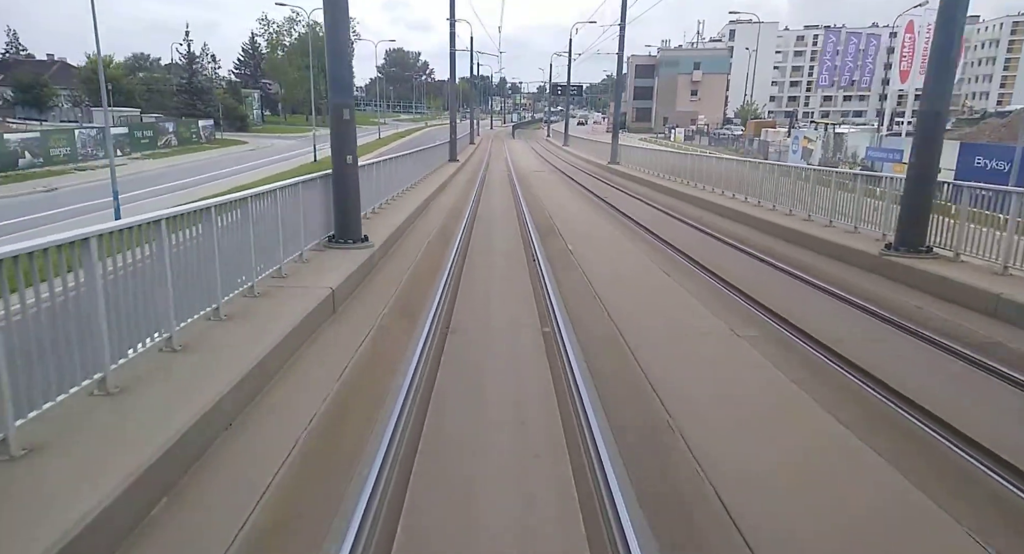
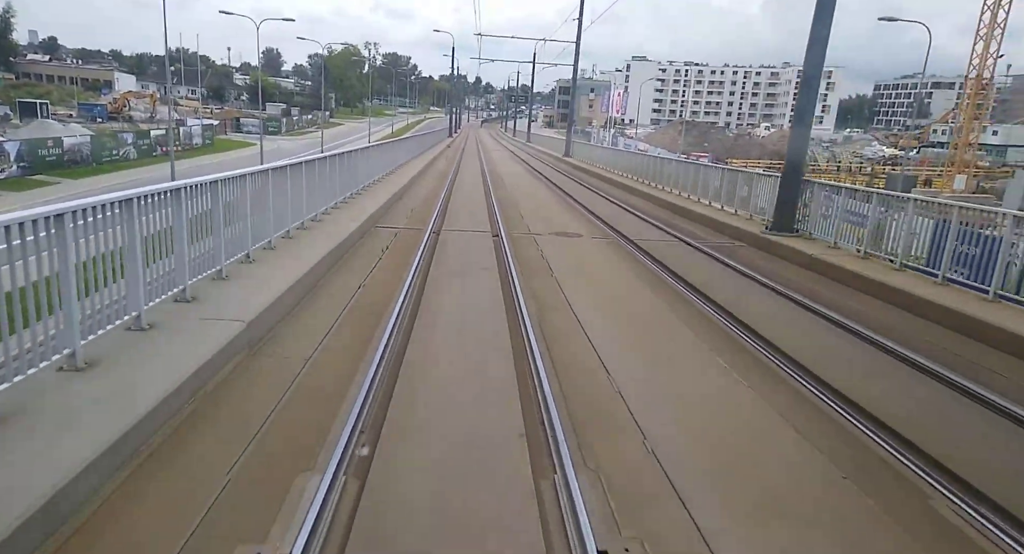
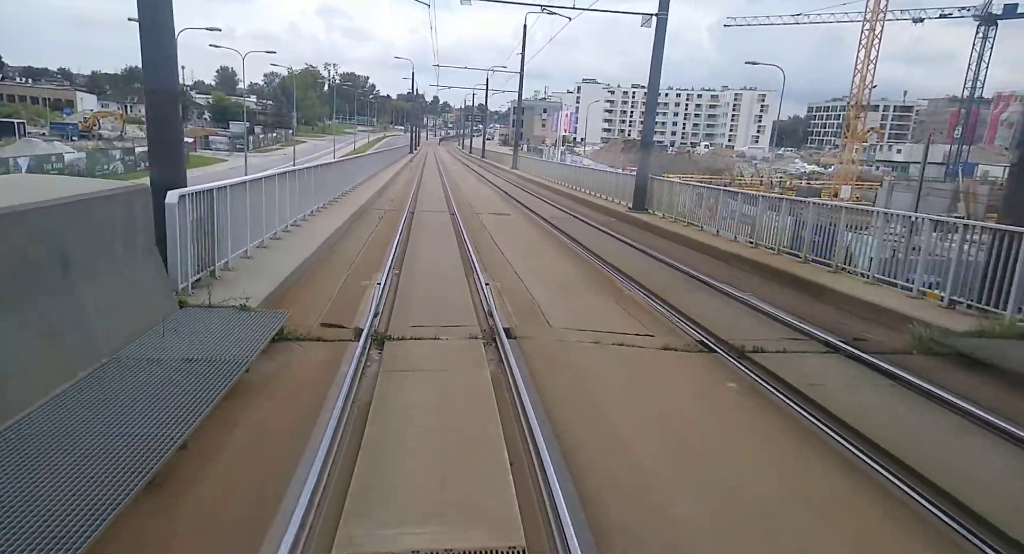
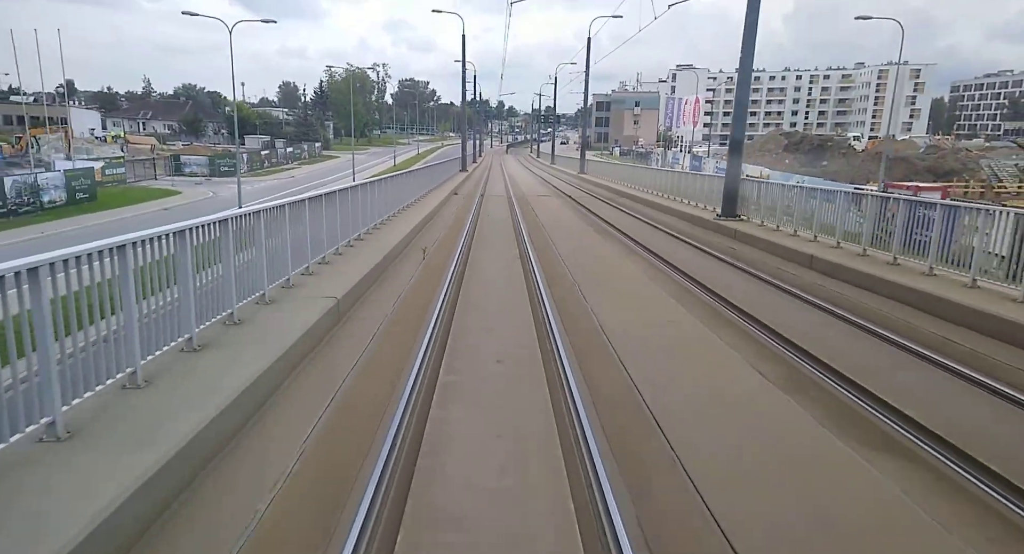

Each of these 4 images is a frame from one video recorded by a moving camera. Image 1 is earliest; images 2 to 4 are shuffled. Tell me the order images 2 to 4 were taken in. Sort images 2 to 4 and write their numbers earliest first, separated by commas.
4, 2, 3
